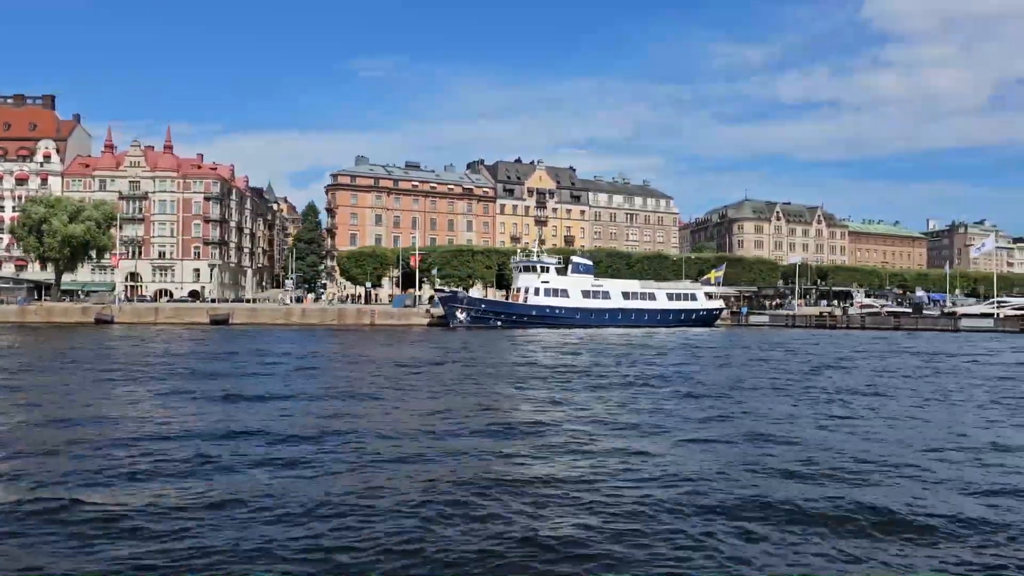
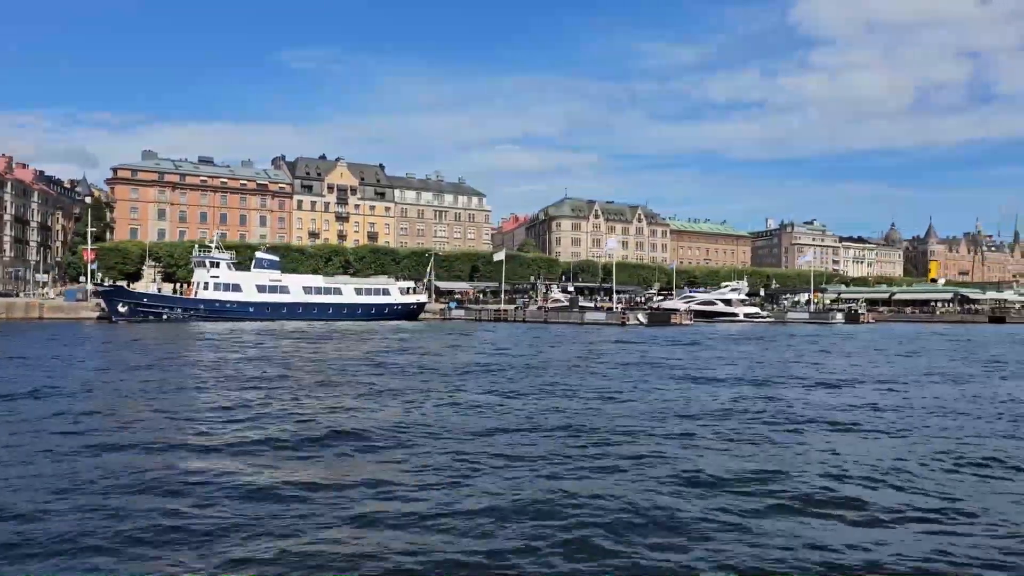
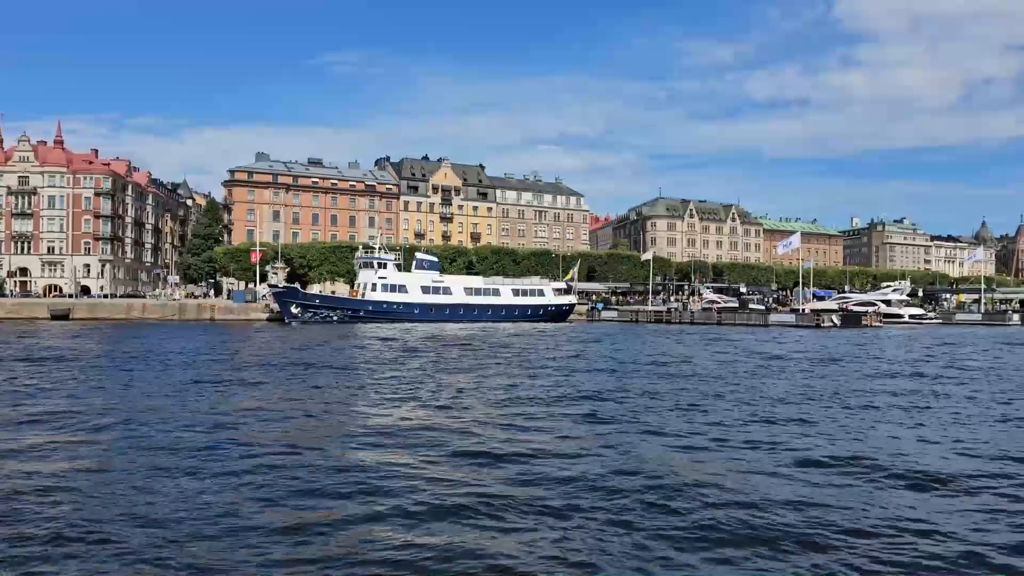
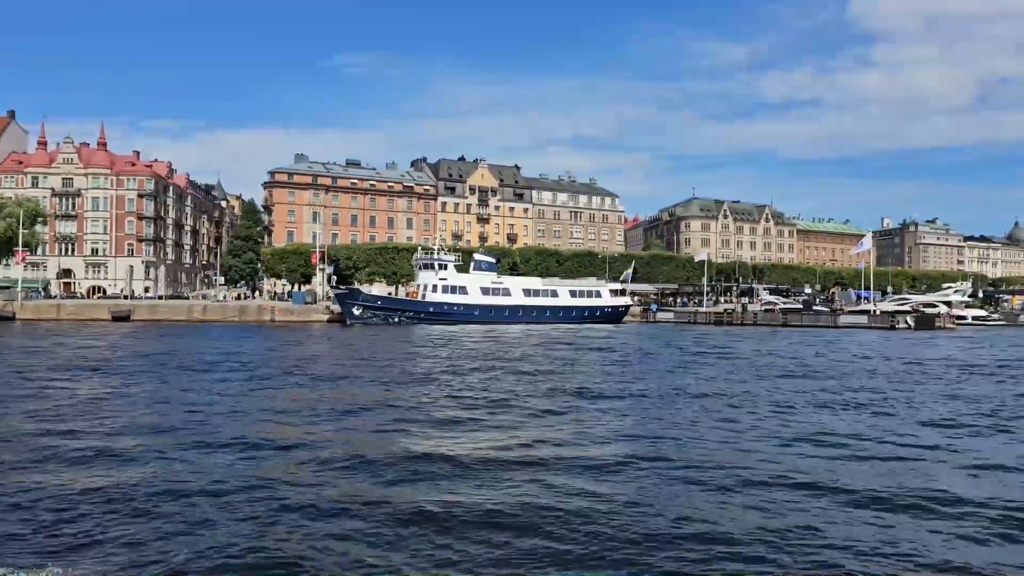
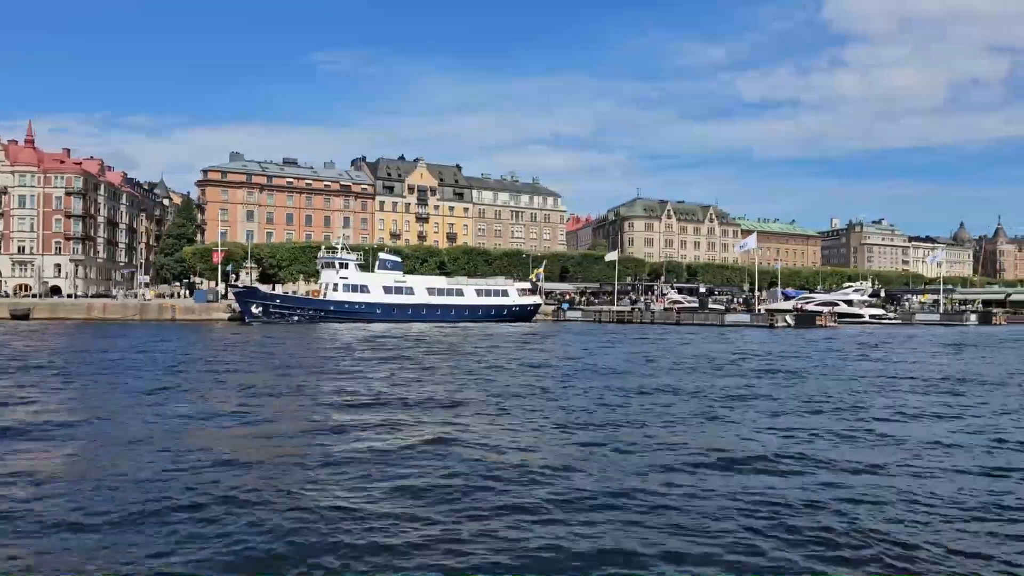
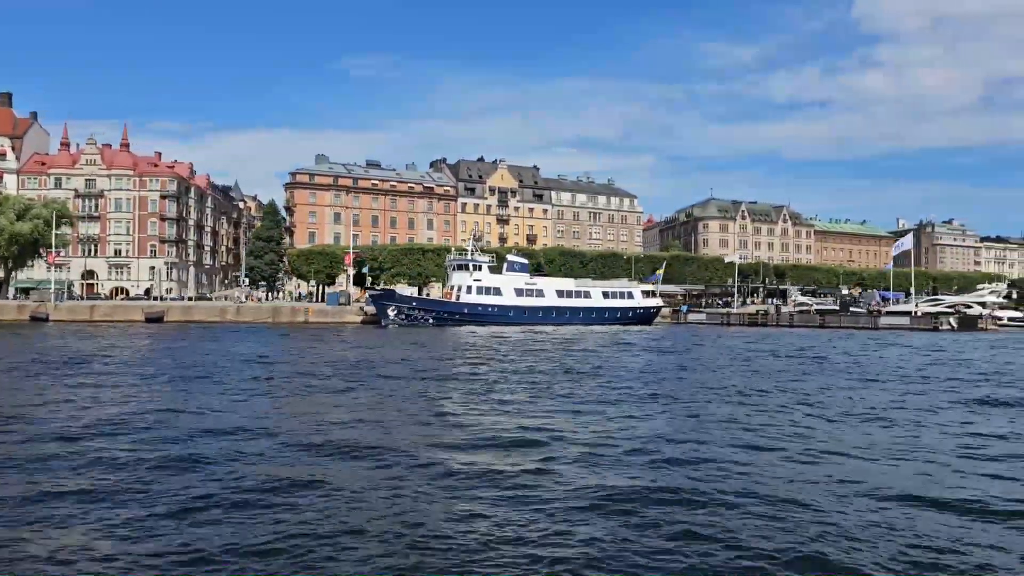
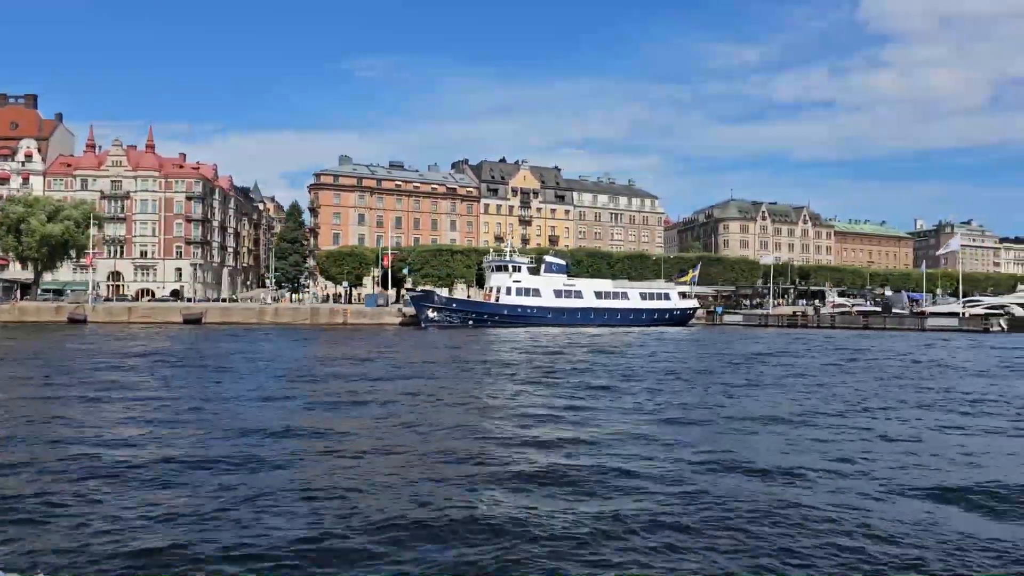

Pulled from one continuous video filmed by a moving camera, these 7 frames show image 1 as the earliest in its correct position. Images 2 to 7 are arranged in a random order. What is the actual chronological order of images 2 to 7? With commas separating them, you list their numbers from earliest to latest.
7, 6, 4, 3, 5, 2
